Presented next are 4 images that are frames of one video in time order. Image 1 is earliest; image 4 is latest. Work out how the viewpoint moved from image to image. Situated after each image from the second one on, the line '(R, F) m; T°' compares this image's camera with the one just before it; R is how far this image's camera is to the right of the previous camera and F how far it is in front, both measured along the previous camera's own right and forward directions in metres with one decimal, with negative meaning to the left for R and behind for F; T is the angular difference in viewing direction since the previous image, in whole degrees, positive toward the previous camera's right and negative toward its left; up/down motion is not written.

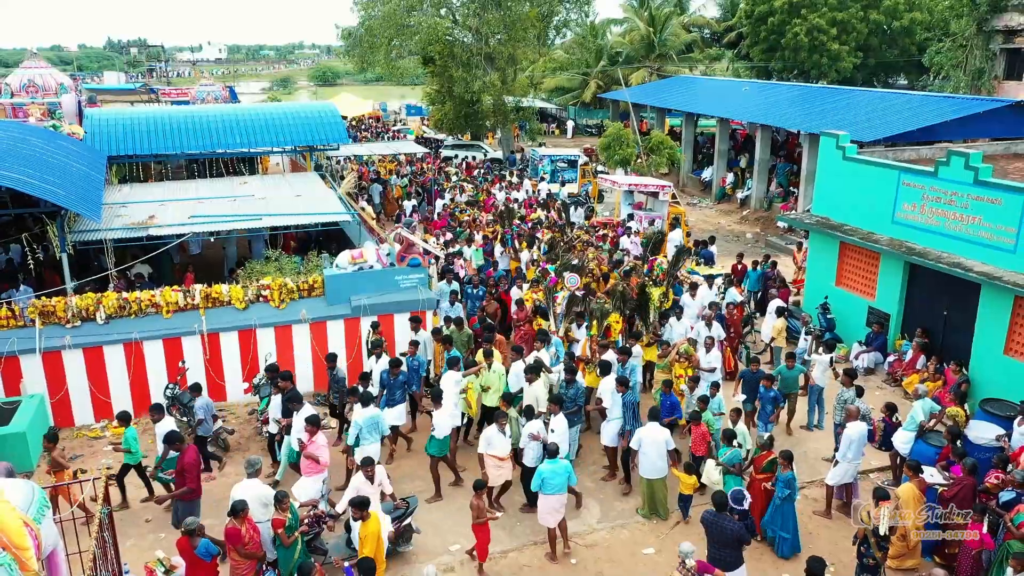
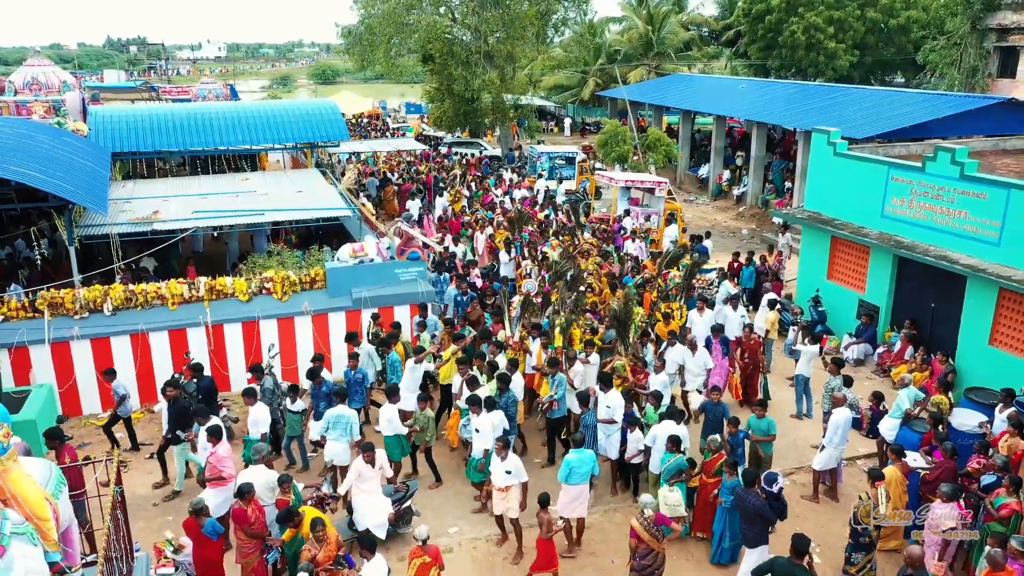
(0.0, -0.3) m; 0°
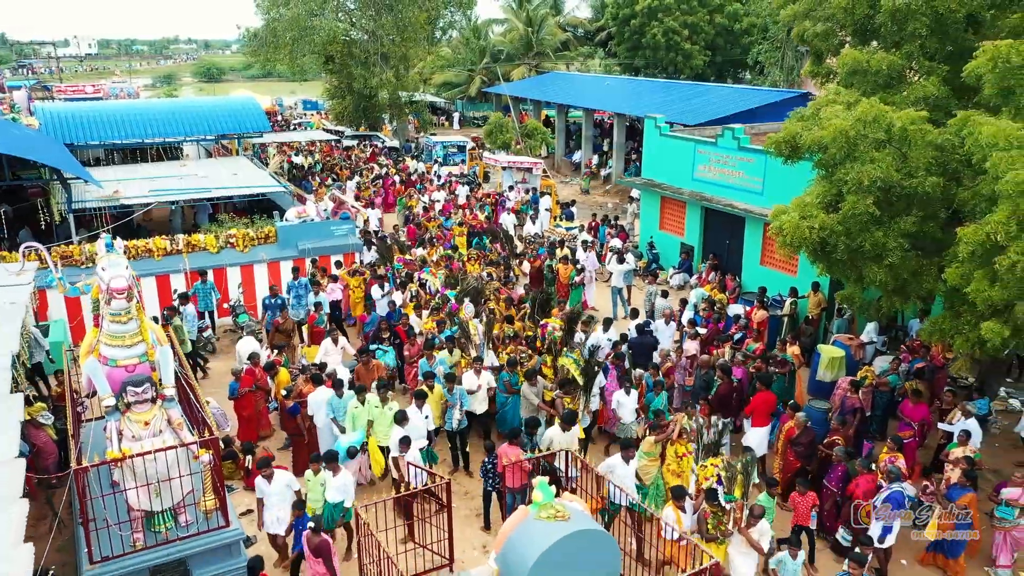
(-0.3, -3.7) m; +7°
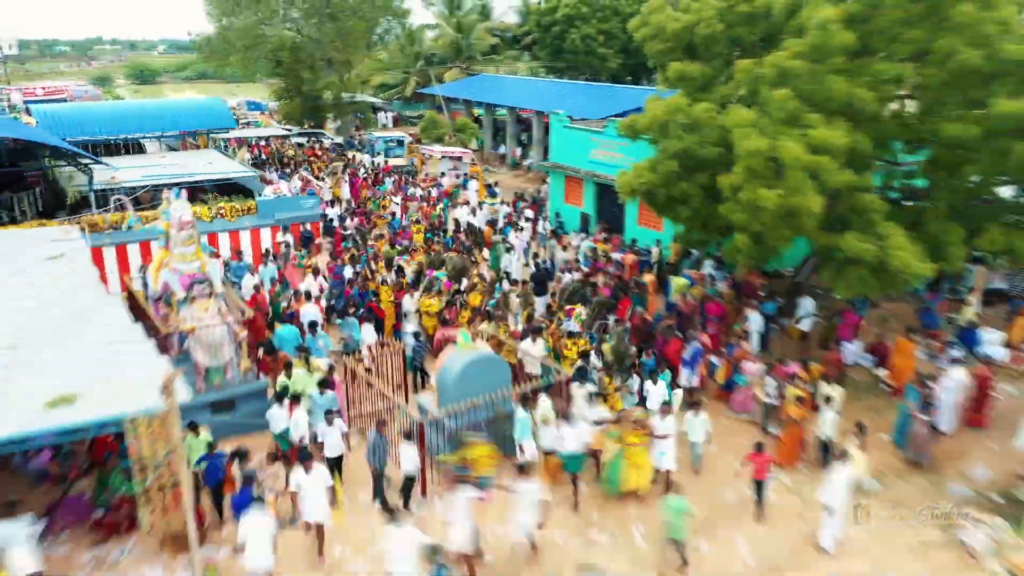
(+0.1, -4.1) m; +4°
